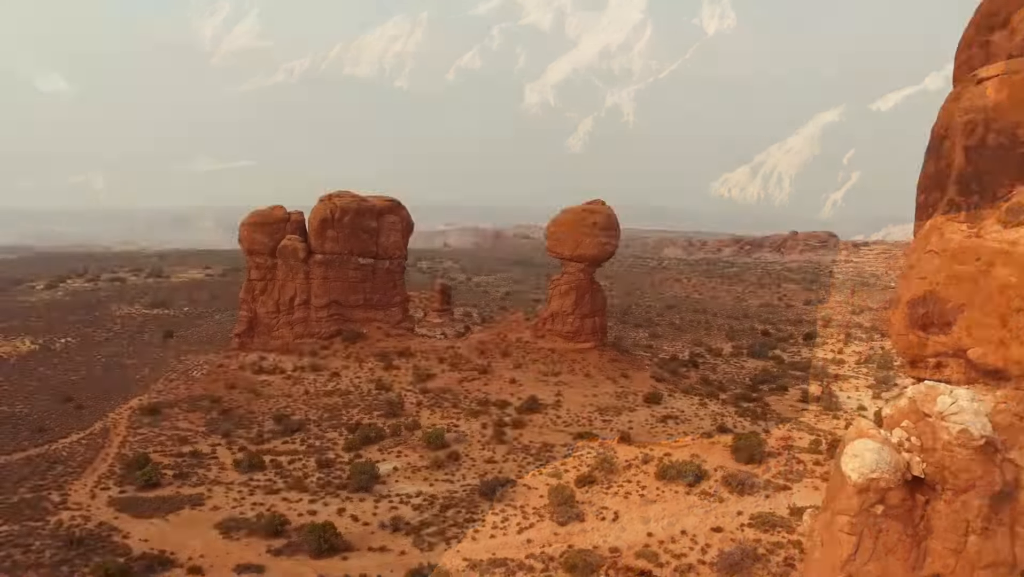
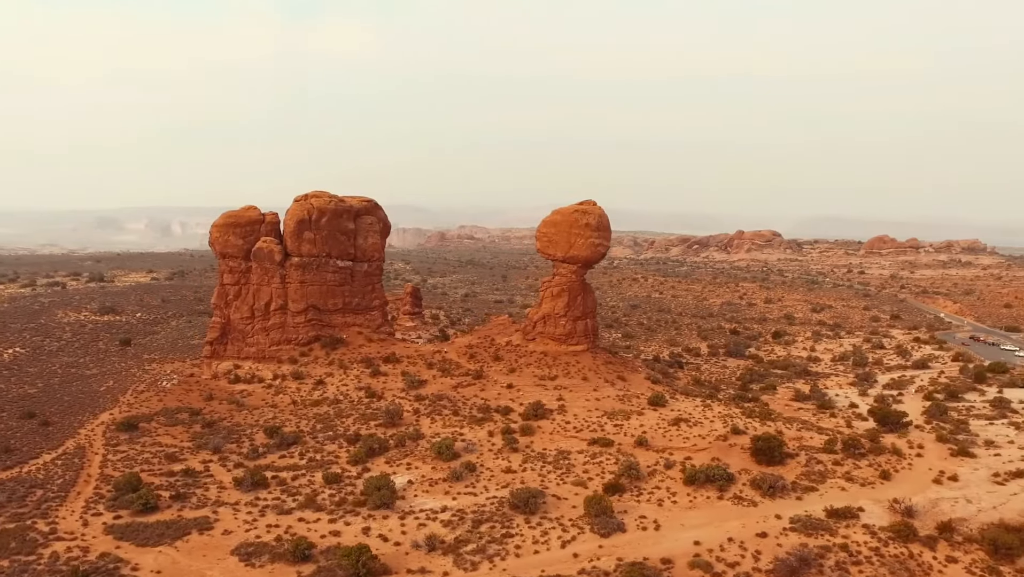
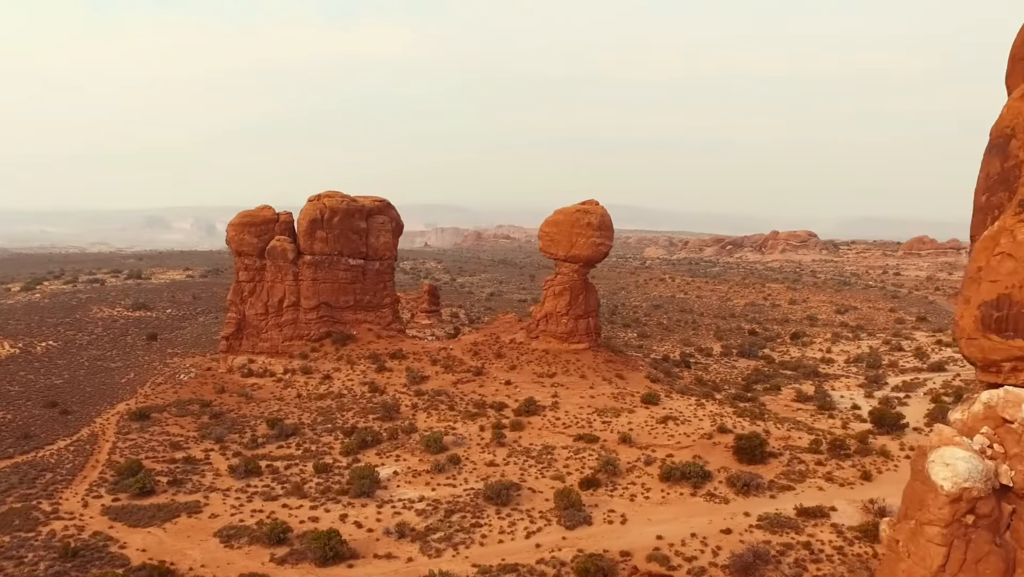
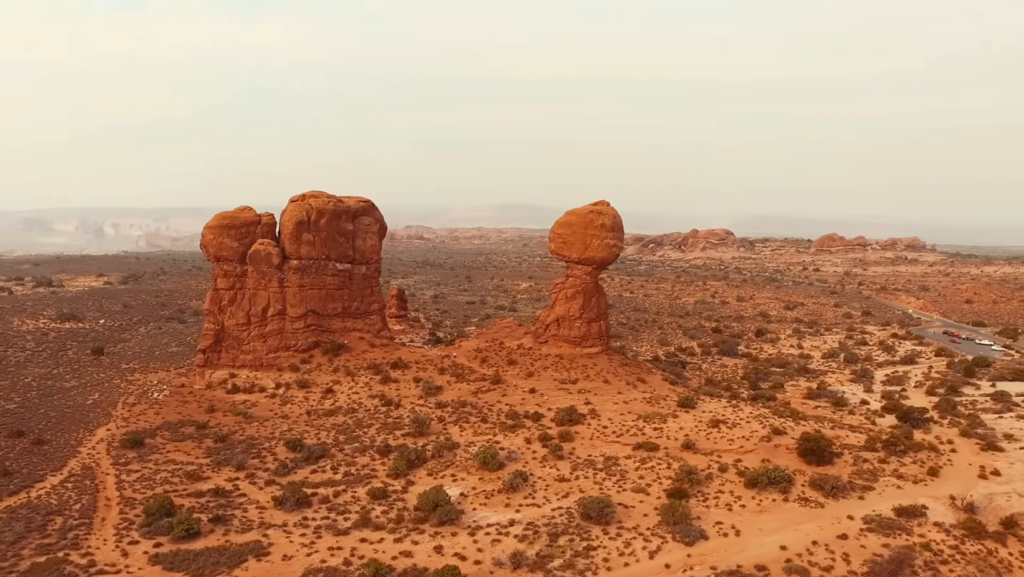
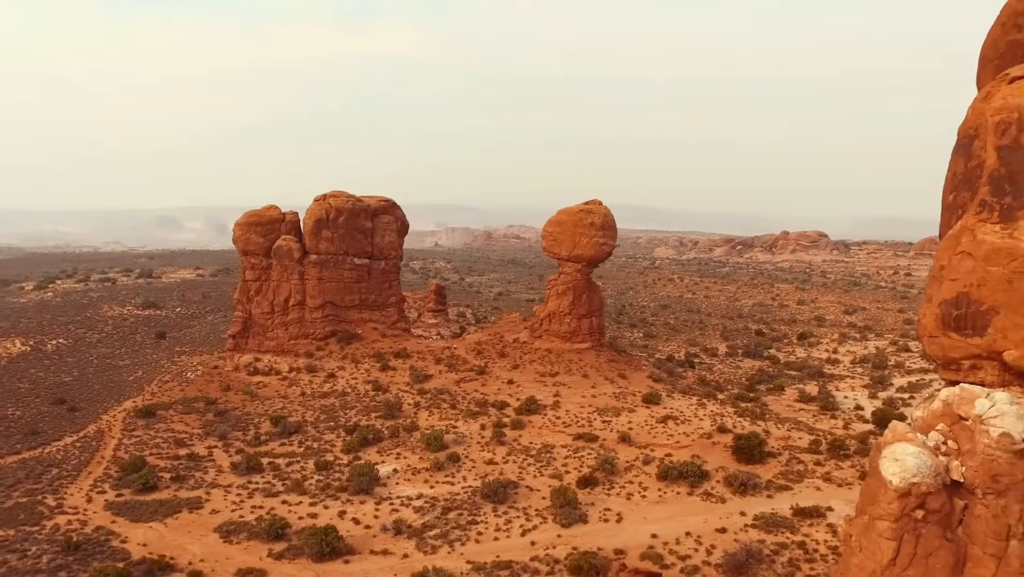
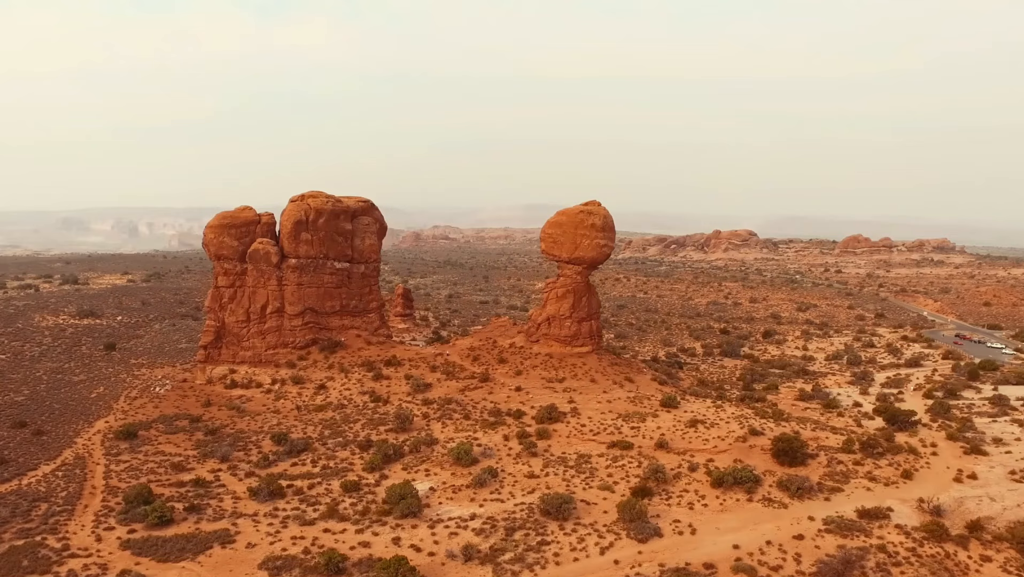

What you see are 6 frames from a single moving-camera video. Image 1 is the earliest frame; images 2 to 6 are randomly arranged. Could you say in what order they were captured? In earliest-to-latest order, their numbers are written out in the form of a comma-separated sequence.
5, 3, 2, 6, 4
